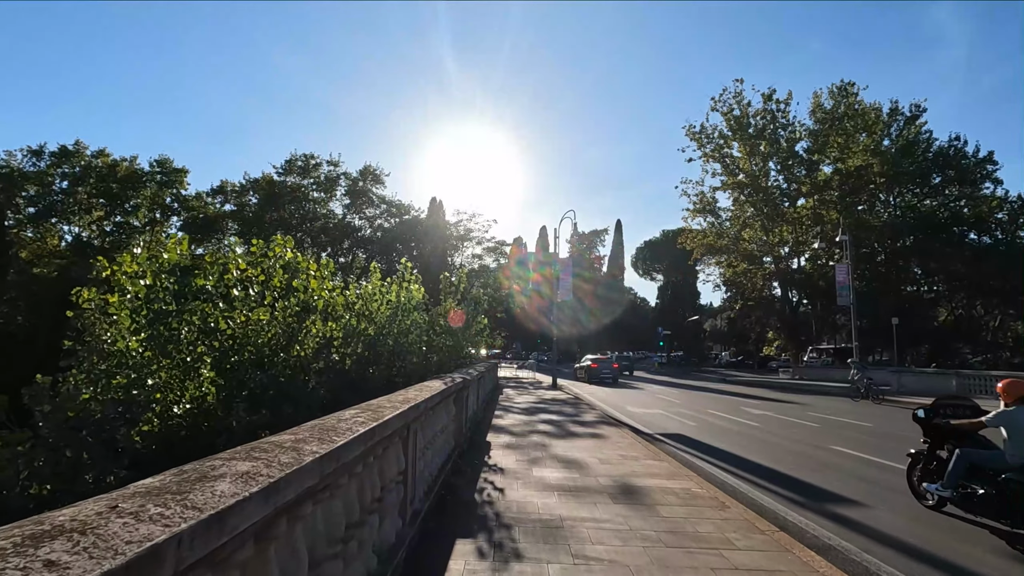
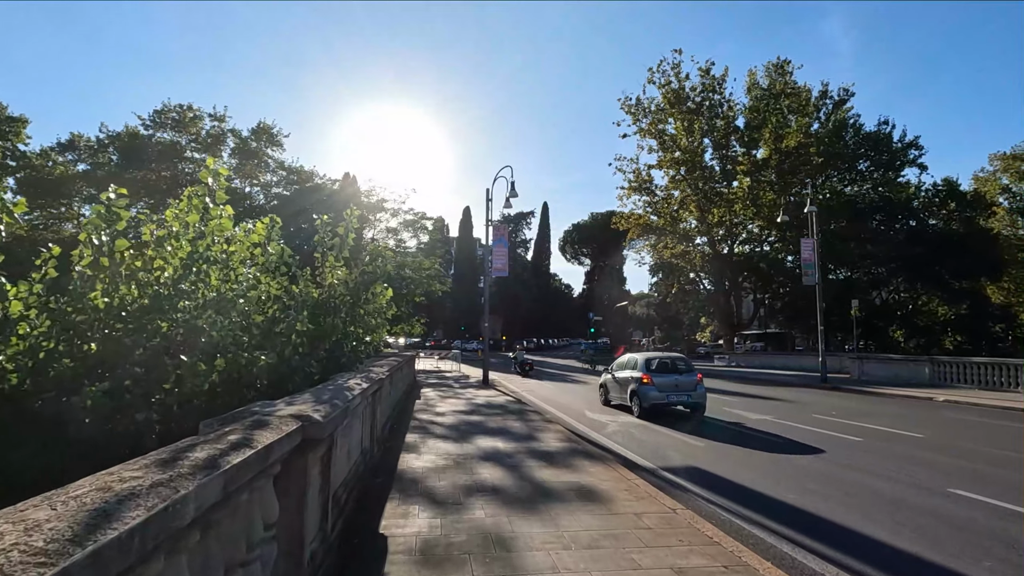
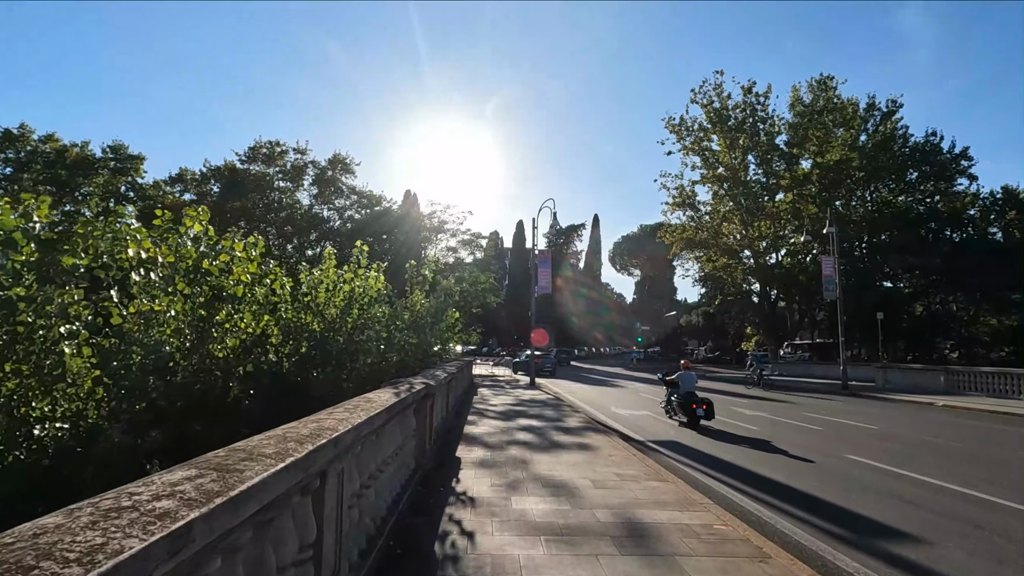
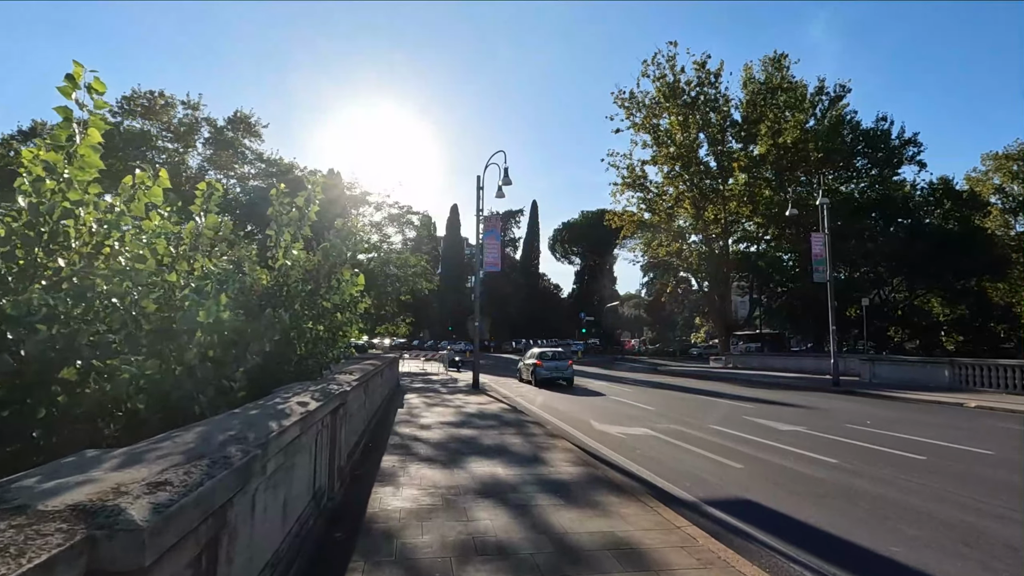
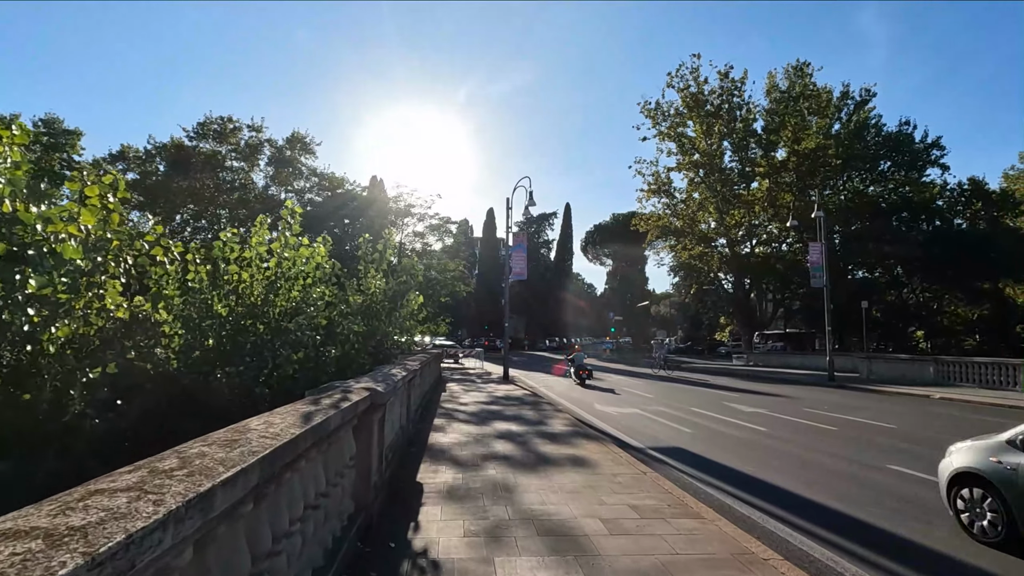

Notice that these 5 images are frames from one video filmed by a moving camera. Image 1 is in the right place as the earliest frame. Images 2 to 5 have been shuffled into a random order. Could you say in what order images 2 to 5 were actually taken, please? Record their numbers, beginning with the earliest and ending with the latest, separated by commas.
3, 5, 2, 4
